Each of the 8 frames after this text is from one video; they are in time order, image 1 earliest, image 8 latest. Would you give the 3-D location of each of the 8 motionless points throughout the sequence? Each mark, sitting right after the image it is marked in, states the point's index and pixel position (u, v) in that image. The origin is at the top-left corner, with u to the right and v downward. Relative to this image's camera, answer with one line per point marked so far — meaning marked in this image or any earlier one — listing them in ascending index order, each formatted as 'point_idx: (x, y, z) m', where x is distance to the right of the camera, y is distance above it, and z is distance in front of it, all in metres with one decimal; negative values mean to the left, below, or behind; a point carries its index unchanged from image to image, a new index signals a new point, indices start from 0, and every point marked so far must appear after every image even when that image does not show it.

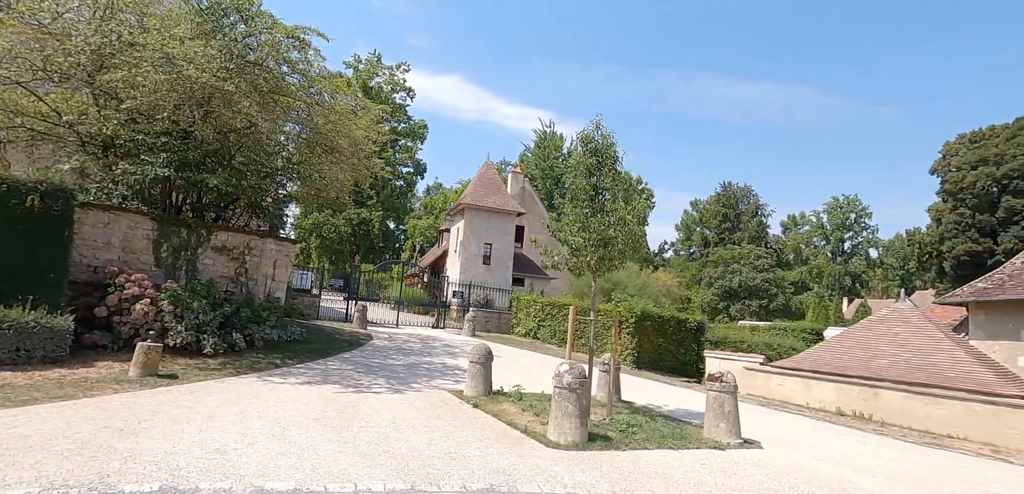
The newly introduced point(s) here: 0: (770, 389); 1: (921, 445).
0: (+5.8, -3.3, +13.0) m
1: (+6.1, -3.0, +8.5) m
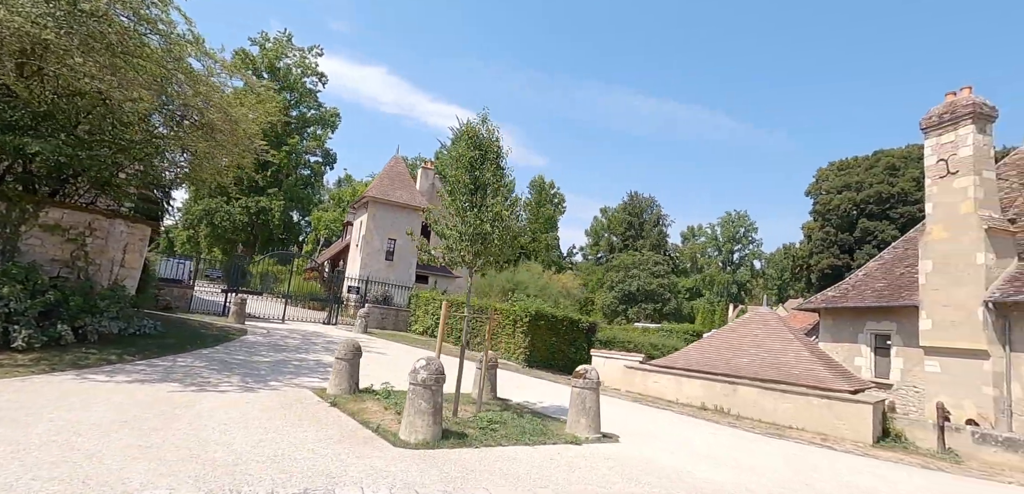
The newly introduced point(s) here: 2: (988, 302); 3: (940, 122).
0: (+3.2, -3.4, +13.6) m
1: (+4.2, -3.1, +9.3) m
2: (+11.8, -1.3, +14.0) m
3: (+11.7, +3.5, +15.6) m
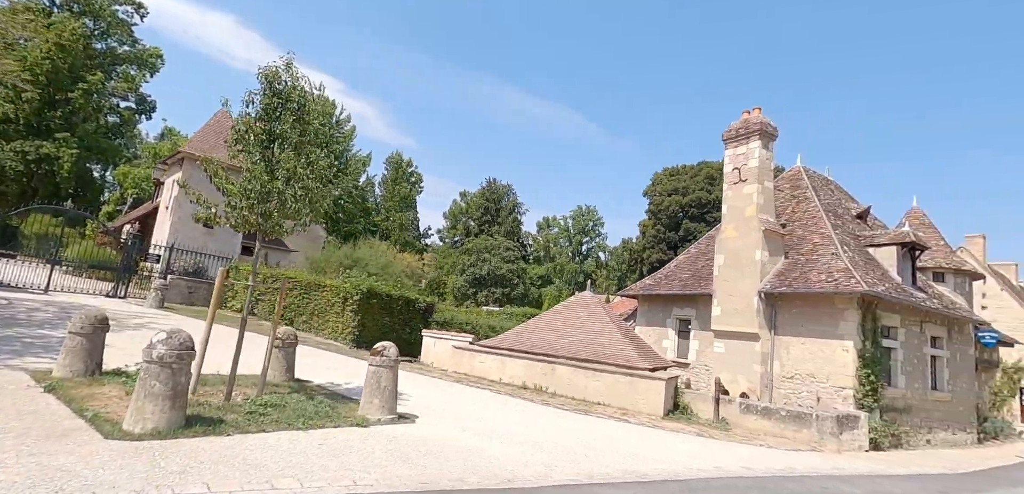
0: (-1.0, -2.9, +13.8) m
1: (+1.1, -2.9, +9.8) m
2: (+7.3, -1.3, +16.3) m
3: (+7.1, +3.6, +17.7) m
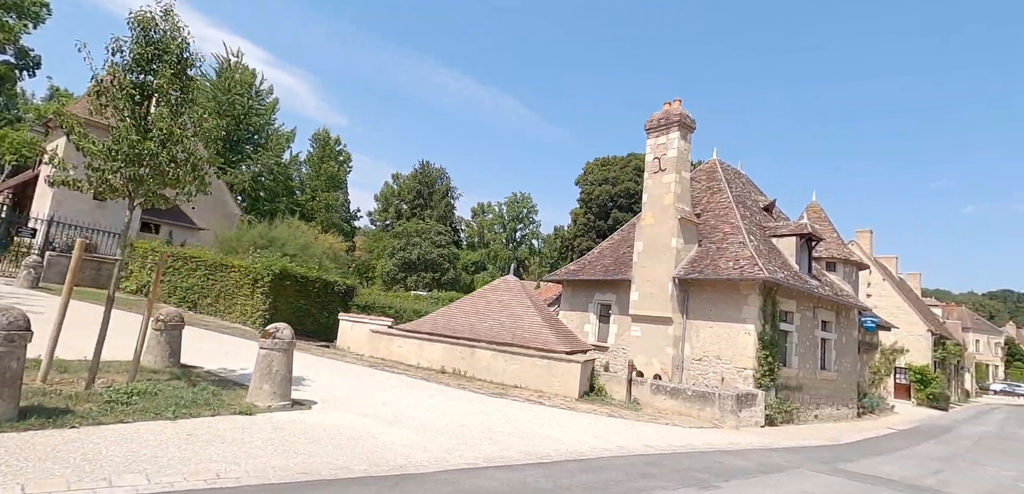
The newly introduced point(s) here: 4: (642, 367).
0: (-2.9, -2.5, +13.5) m
1: (-0.4, -2.6, +9.8) m
2: (+5.0, -0.9, +17.0) m
3: (+4.8, +4.0, +18.2) m
4: (+4.0, -3.7, +17.4) m
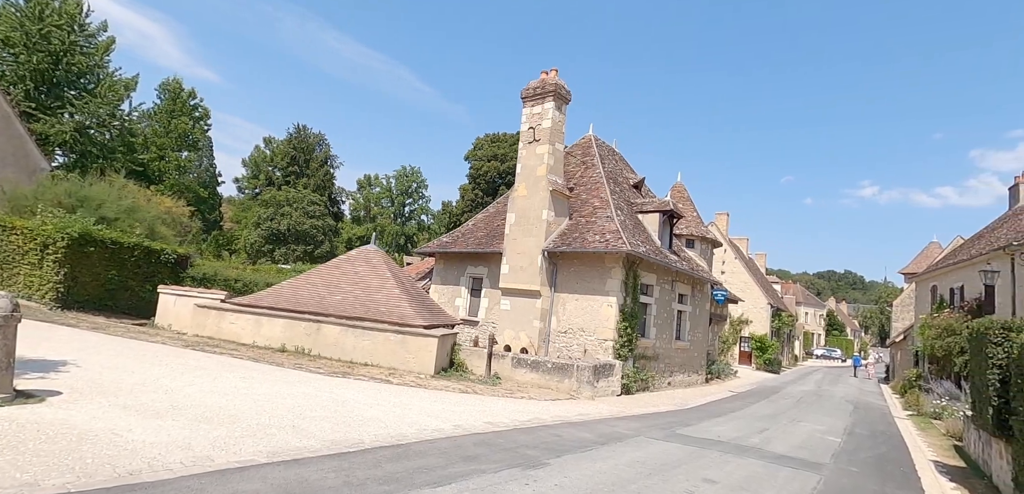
0: (-6.1, -1.7, +12.1) m
1: (-2.9, -2.1, +9.0) m
2: (+1.0, -0.1, +17.0) m
3: (+0.7, +4.8, +17.9) m
4: (-0.1, -2.9, +17.3) m
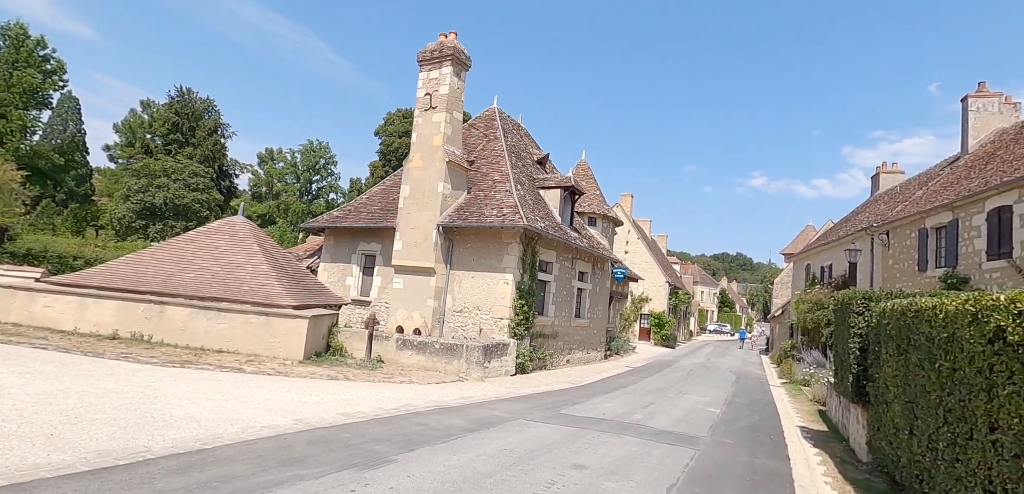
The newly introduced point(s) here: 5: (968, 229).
0: (-8.4, -1.2, +10.3) m
1: (-4.8, -1.6, +7.7) m
2: (-2.1, +0.6, +16.1) m
3: (-2.5, +5.6, +16.9) m
4: (-3.3, -2.2, +16.4) m
5: (+14.0, +0.6, +17.3) m
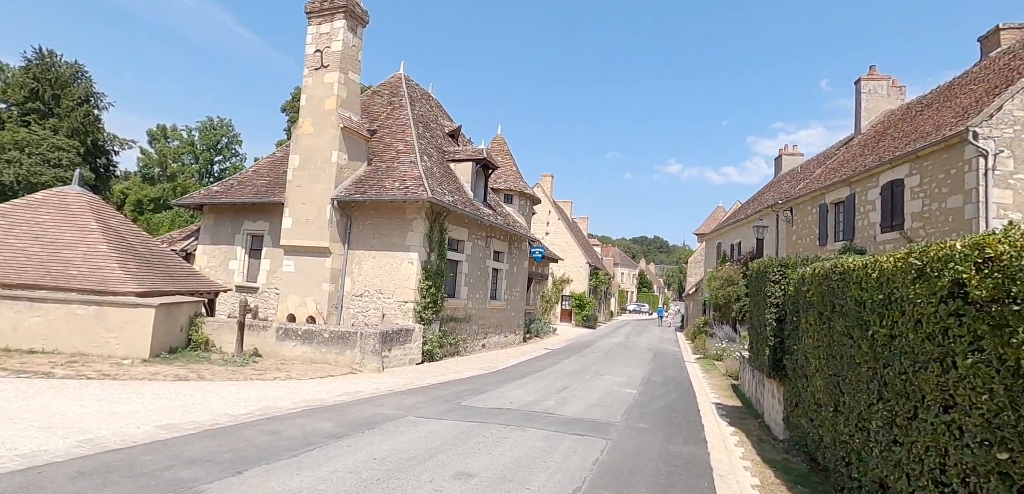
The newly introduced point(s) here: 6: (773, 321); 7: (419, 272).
0: (-10.0, -0.9, +7.9) m
1: (-6.1, -1.3, +5.9) m
2: (-4.6, +1.2, +14.5) m
3: (-5.2, +6.2, +15.0) m
4: (-5.7, -1.6, +14.6) m
5: (+11.2, +1.4, +17.8) m
6: (+3.8, -1.1, +8.3) m
7: (-2.4, -0.6, +14.4) m
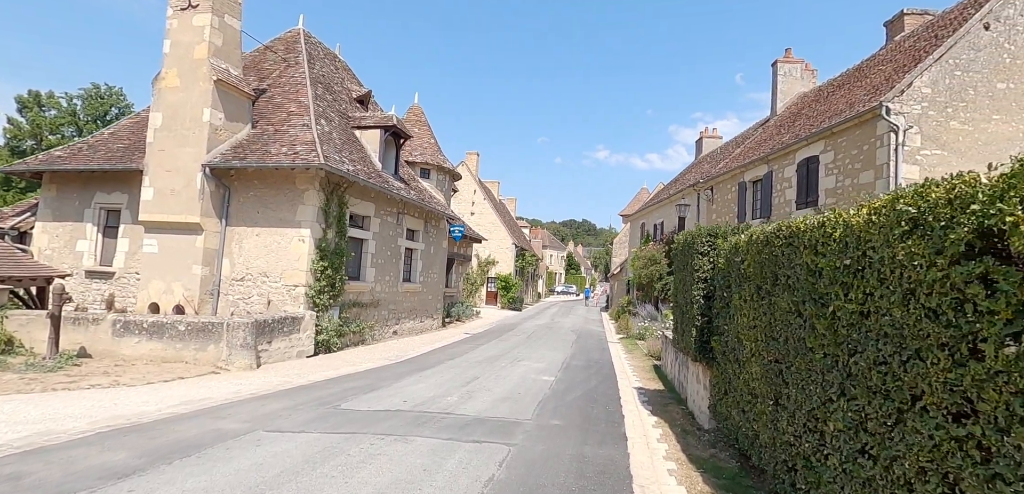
0: (-11.3, -0.6, +5.2) m
1: (-7.1, -1.1, +3.7) m
2: (-6.7, +1.7, +12.3) m
3: (-7.4, +6.7, +12.6) m
4: (-7.8, -1.1, +12.4) m
5: (+8.5, +2.2, +17.6) m
6: (+2.4, -0.7, +7.3) m
7: (-4.5, -0.1, +12.6) m
